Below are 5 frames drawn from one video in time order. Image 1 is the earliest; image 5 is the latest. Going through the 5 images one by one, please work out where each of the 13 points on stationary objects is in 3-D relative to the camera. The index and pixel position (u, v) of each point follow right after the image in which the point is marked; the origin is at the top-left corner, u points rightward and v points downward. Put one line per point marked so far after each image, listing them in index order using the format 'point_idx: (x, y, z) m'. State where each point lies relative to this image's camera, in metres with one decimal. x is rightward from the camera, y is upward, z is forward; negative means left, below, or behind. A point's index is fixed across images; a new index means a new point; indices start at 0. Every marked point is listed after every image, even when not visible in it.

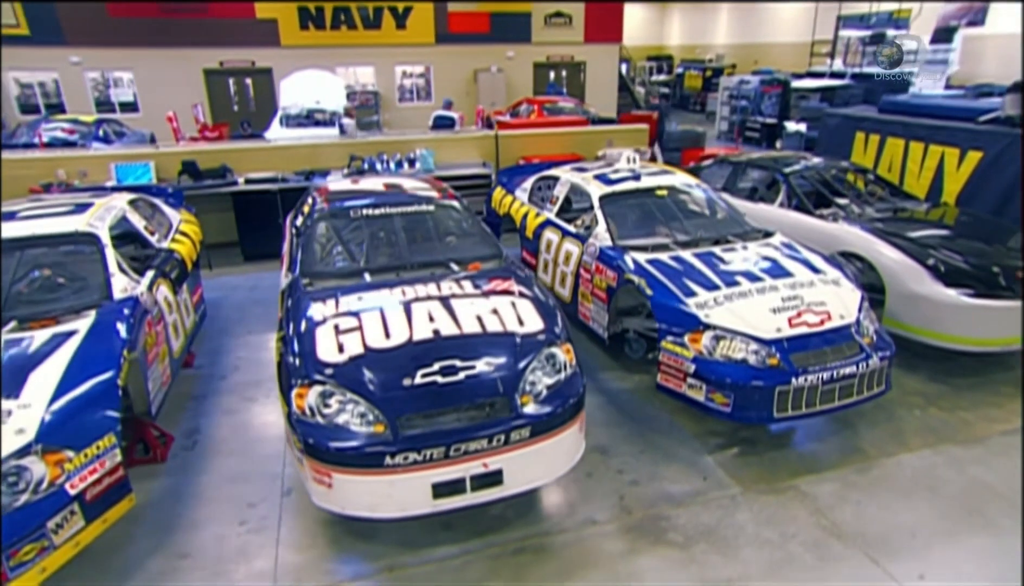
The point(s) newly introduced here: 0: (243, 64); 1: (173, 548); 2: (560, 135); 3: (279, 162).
0: (-6.2, +5.3, +14.1) m
1: (-1.5, -1.1, +2.7) m
2: (+0.6, +2.0, +7.6) m
3: (-2.6, +1.5, +6.8) m
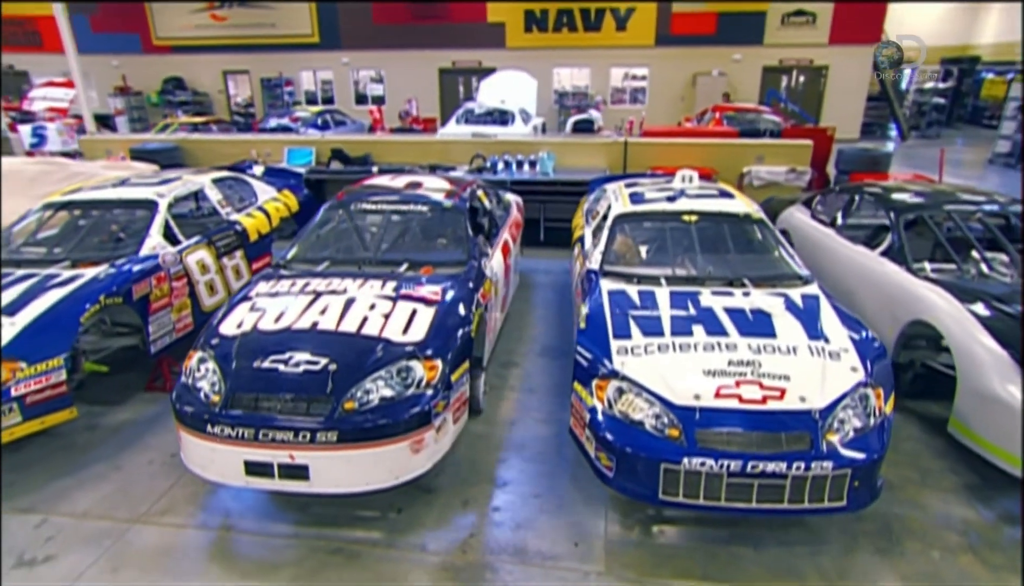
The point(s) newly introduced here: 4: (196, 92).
0: (-1.0, +5.8, +15.5) m
1: (-2.2, -0.9, +3.3) m
2: (+2.1, +1.7, +6.9) m
3: (-1.2, +1.7, +7.4) m
4: (-8.5, +5.4, +16.5) m
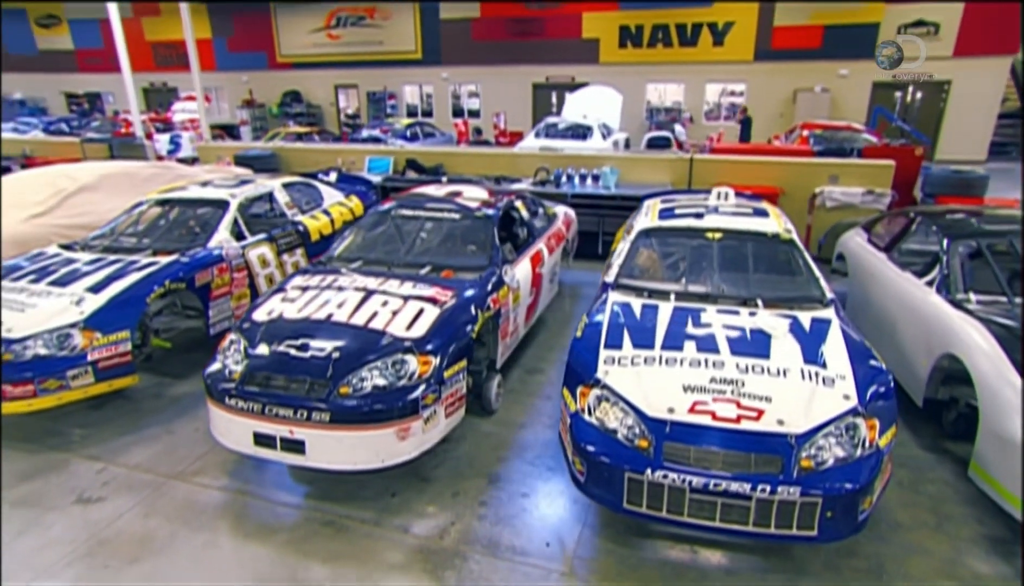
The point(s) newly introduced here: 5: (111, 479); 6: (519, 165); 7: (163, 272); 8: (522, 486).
0: (+1.4, +5.5, +15.7) m
1: (-2.1, -0.8, +3.8) m
2: (+2.8, +1.4, +6.7) m
3: (-0.3, +1.6, +7.7) m
4: (-5.9, +5.5, +17.9) m
5: (-2.2, -1.0, +3.3) m
6: (+0.1, +1.6, +7.6) m
7: (-2.2, +0.1, +3.9) m
8: (+0.1, -1.0, +3.2) m
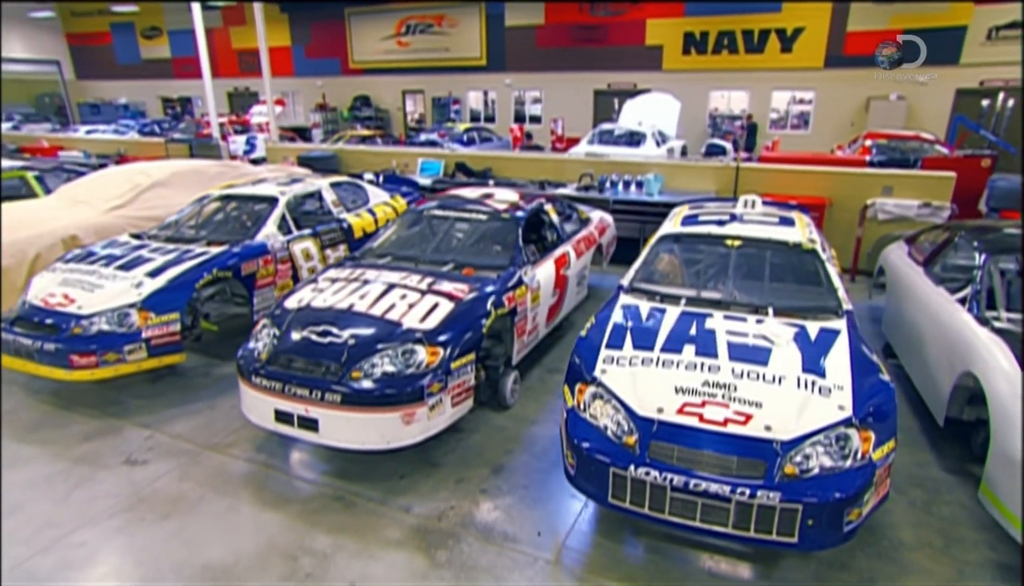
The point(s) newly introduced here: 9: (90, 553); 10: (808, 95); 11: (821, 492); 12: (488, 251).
0: (+3.0, +5.3, +15.7) m
1: (-2.0, -0.7, +4.1) m
2: (+3.3, +1.3, +6.5) m
3: (+0.3, +1.6, +7.9) m
4: (-4.1, +5.6, +18.6) m
5: (-2.1, -0.9, +3.6) m
6: (+0.7, +1.5, +7.7) m
7: (-2.1, +0.2, +4.3) m
8: (+0.1, -1.0, +3.3) m
9: (-1.9, -1.2, +2.8) m
10: (+6.9, +4.6, +14.3) m
11: (+1.2, -0.8, +2.4) m
12: (-0.2, +0.3, +4.3) m
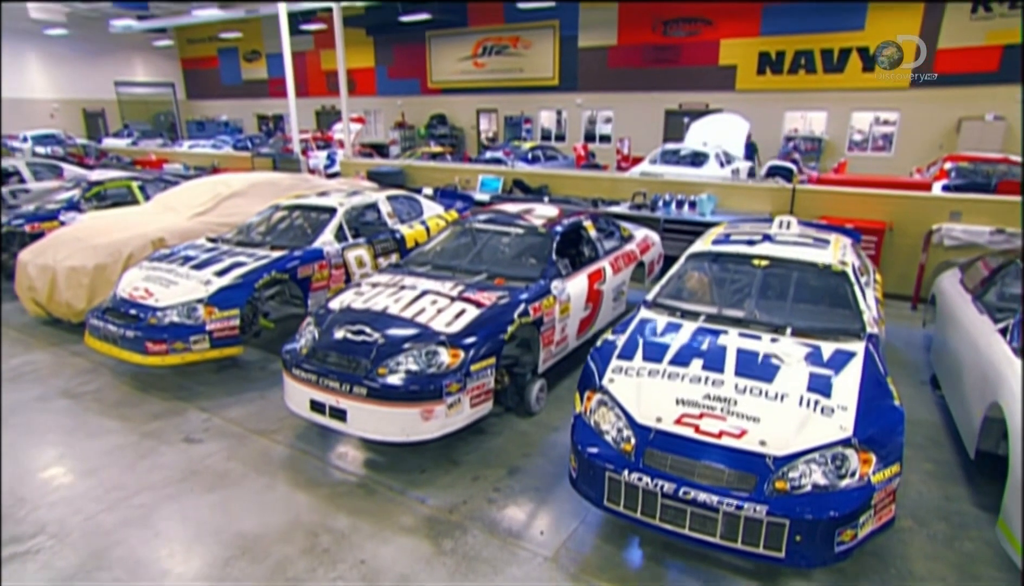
0: (+4.8, +4.8, +15.5) m
1: (-1.8, -0.7, +4.5) m
2: (+3.8, +1.0, +6.3) m
3: (+1.0, +1.4, +8.0) m
4: (-1.8, +5.3, +19.3) m
5: (-2.0, -0.9, +4.0) m
6: (+1.4, +1.3, +7.8) m
7: (-1.8, +0.2, +4.7) m
8: (+0.1, -1.1, +3.4) m
9: (-1.9, -1.2, +3.2) m
10: (+8.4, +4.0, +13.6) m
11: (+1.2, -0.8, +2.4) m
12: (+0.1, +0.2, +4.5) m
